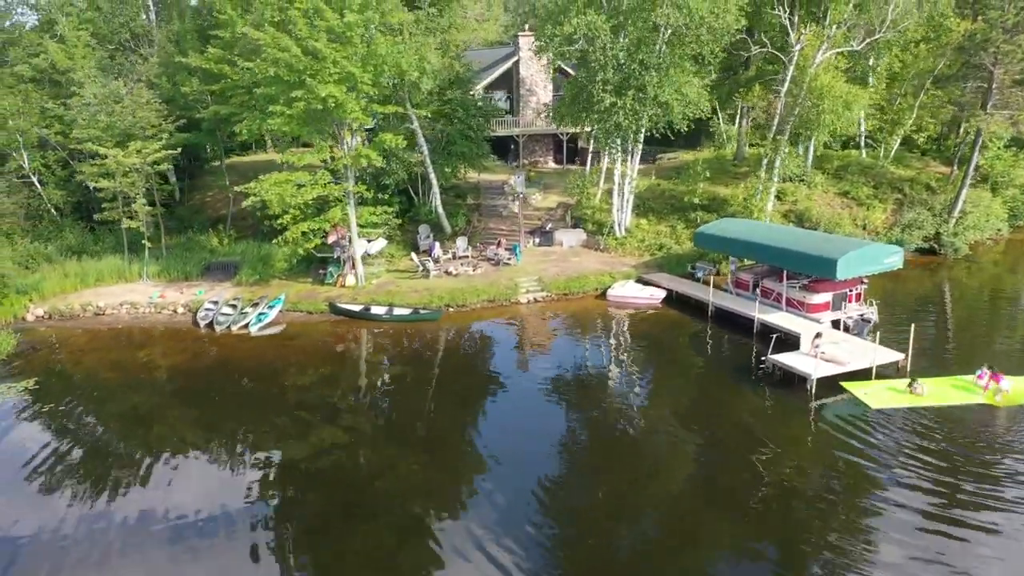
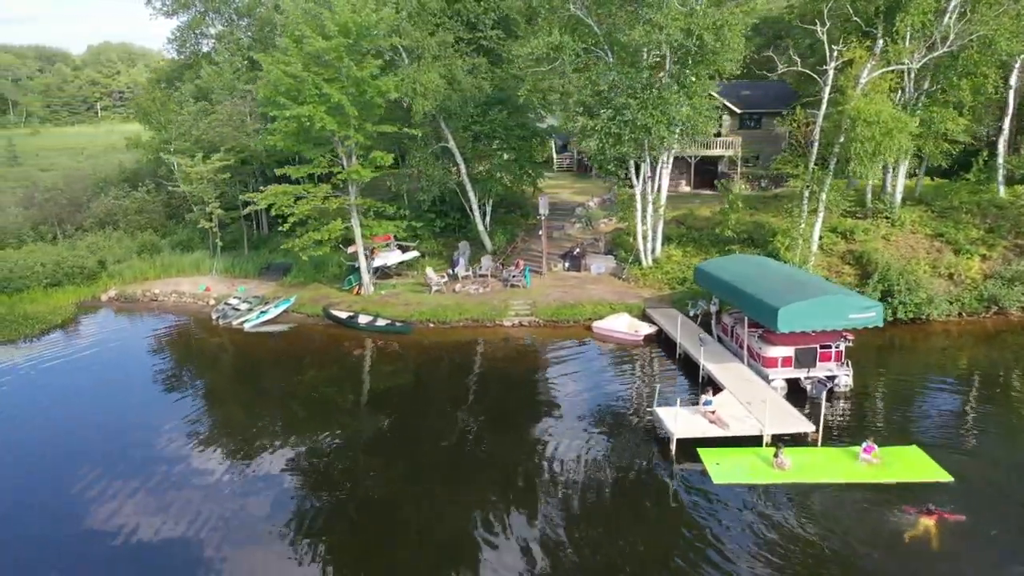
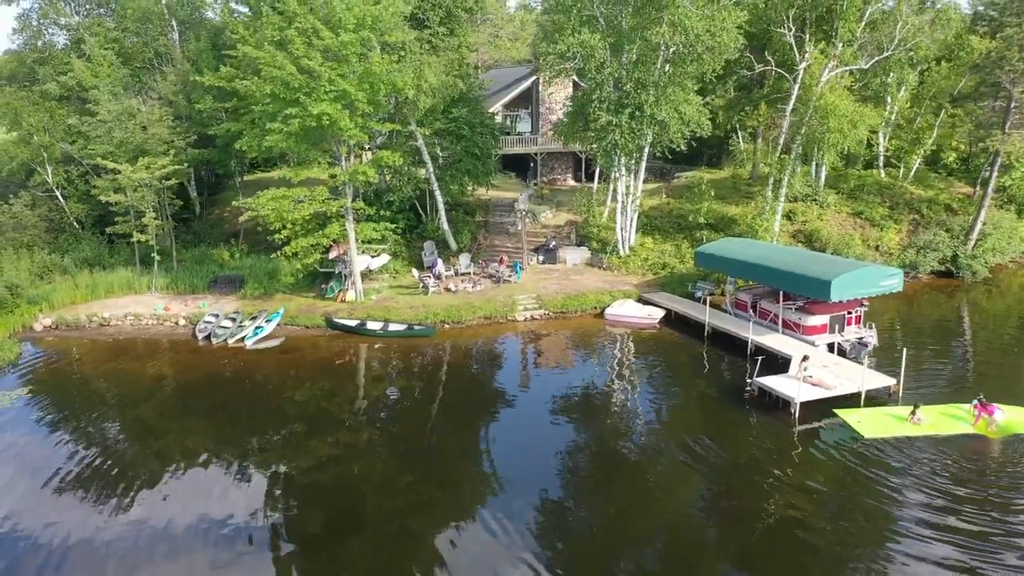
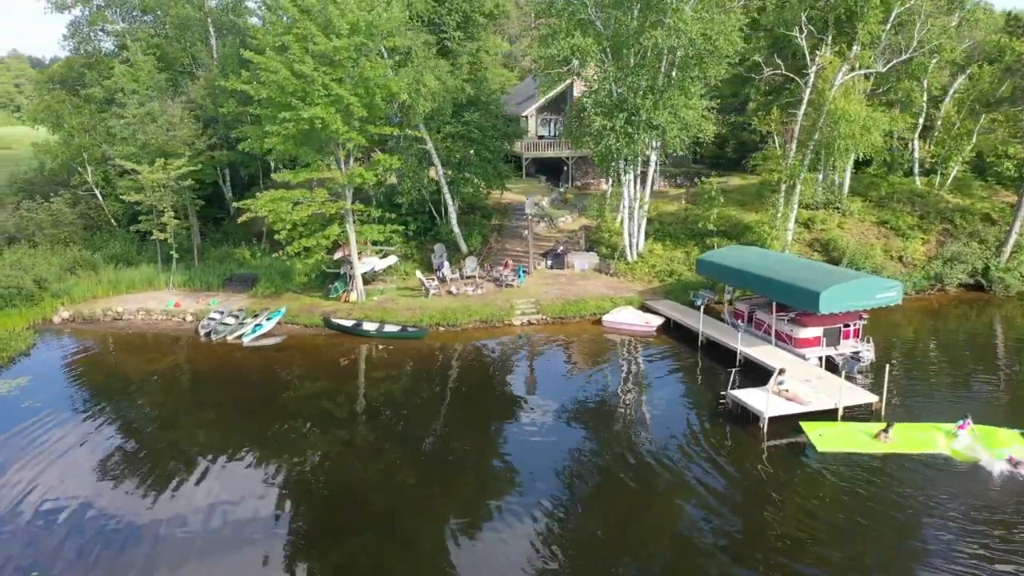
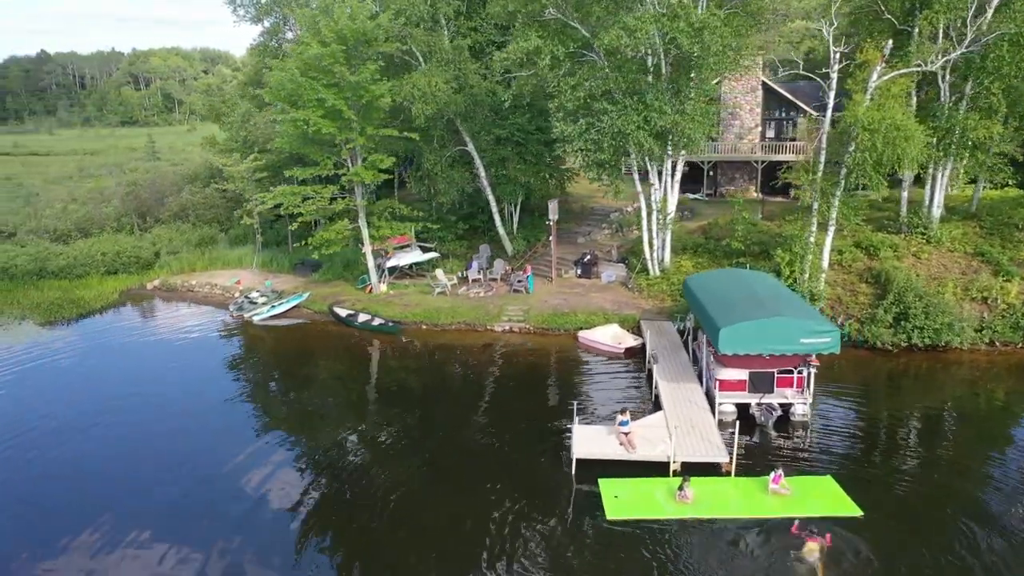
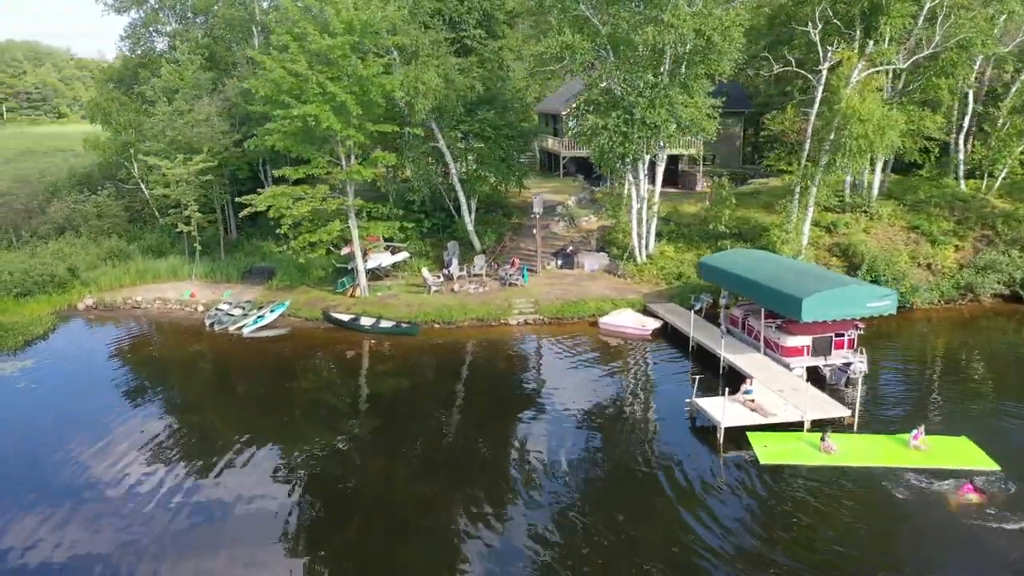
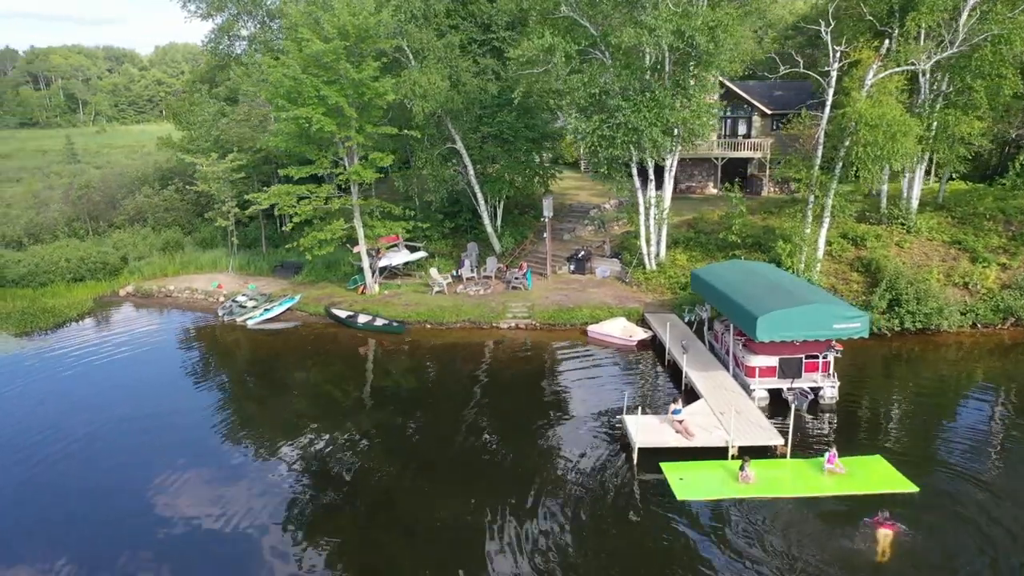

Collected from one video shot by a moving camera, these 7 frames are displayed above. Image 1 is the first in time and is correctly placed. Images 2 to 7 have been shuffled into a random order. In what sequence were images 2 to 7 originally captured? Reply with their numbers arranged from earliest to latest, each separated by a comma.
3, 4, 6, 2, 7, 5
